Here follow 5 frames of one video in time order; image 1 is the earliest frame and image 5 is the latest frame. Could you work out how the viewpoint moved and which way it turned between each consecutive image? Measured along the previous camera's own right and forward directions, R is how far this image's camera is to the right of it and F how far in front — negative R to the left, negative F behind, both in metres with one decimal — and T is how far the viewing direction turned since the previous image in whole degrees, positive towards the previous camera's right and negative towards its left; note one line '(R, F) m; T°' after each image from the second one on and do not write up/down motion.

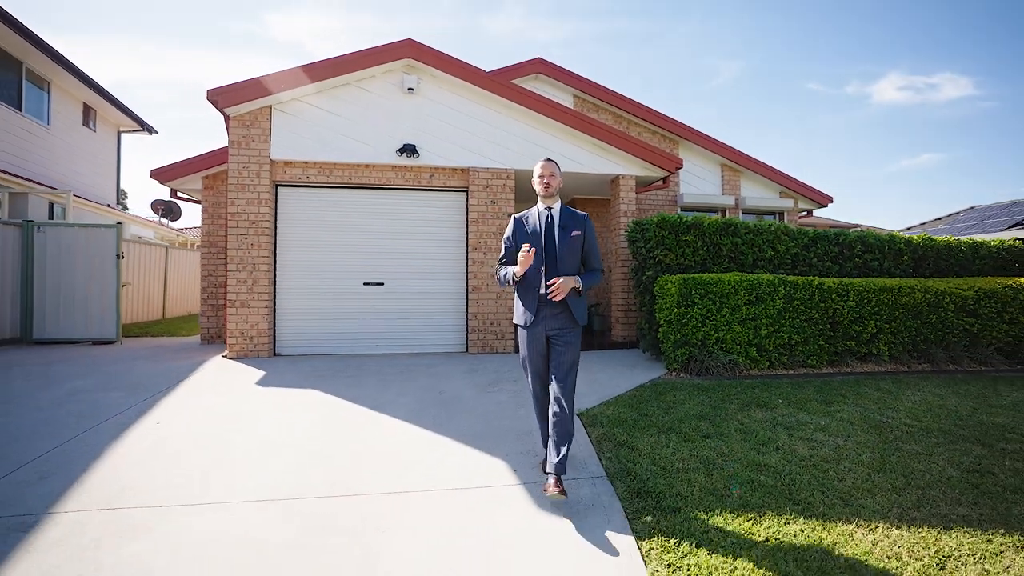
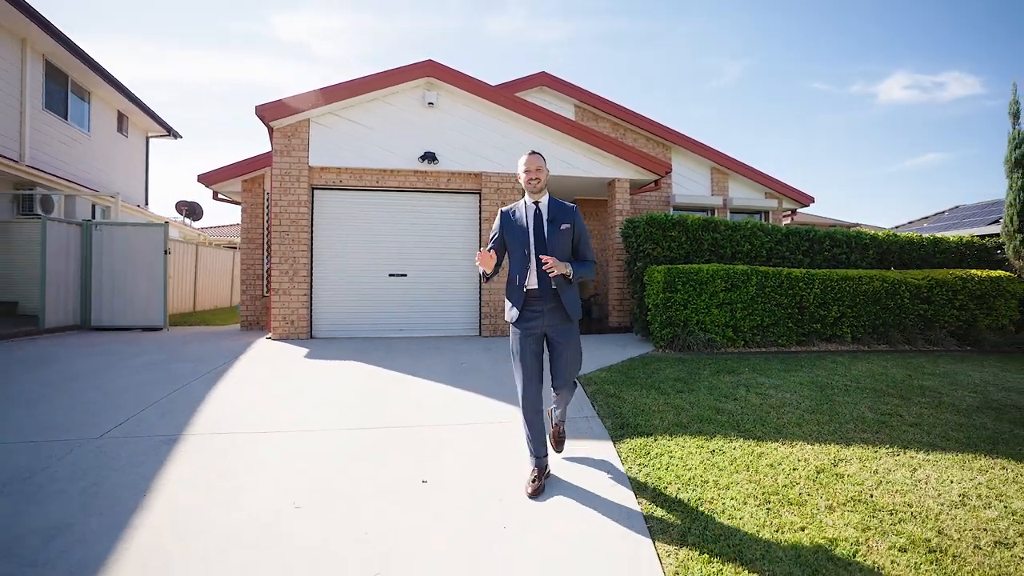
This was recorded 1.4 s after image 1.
(-0.1, -0.9) m; 0°
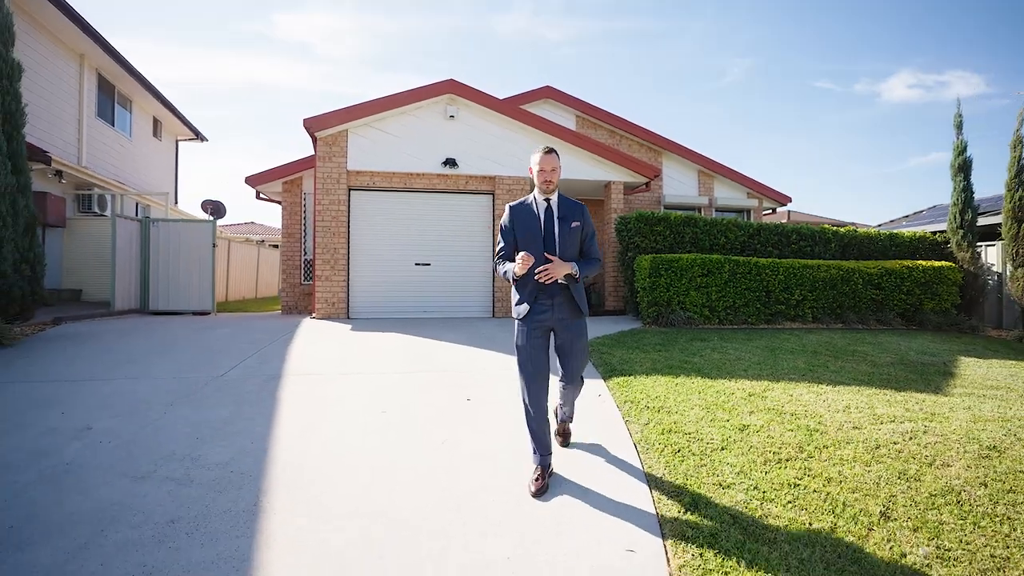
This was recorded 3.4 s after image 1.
(-0.2, -1.1) m; 0°
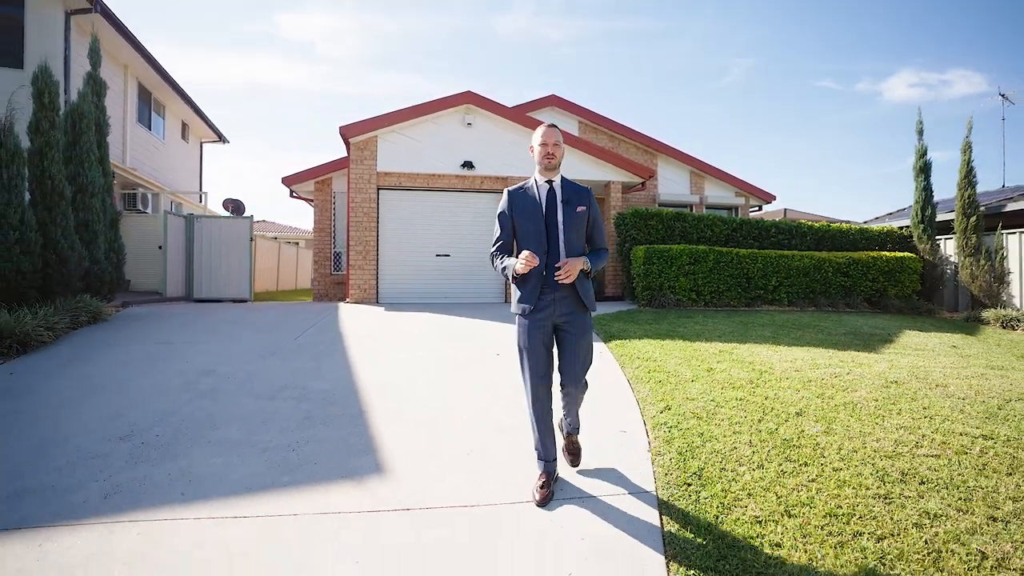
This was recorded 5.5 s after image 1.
(-0.2, -1.0) m; 0°
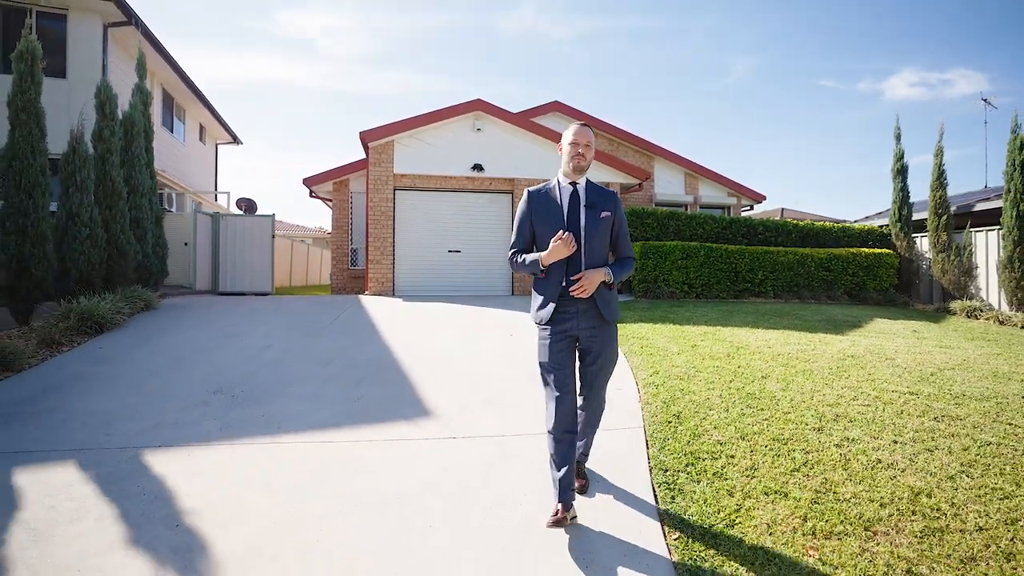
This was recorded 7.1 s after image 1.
(-0.1, -0.7) m; 0°
